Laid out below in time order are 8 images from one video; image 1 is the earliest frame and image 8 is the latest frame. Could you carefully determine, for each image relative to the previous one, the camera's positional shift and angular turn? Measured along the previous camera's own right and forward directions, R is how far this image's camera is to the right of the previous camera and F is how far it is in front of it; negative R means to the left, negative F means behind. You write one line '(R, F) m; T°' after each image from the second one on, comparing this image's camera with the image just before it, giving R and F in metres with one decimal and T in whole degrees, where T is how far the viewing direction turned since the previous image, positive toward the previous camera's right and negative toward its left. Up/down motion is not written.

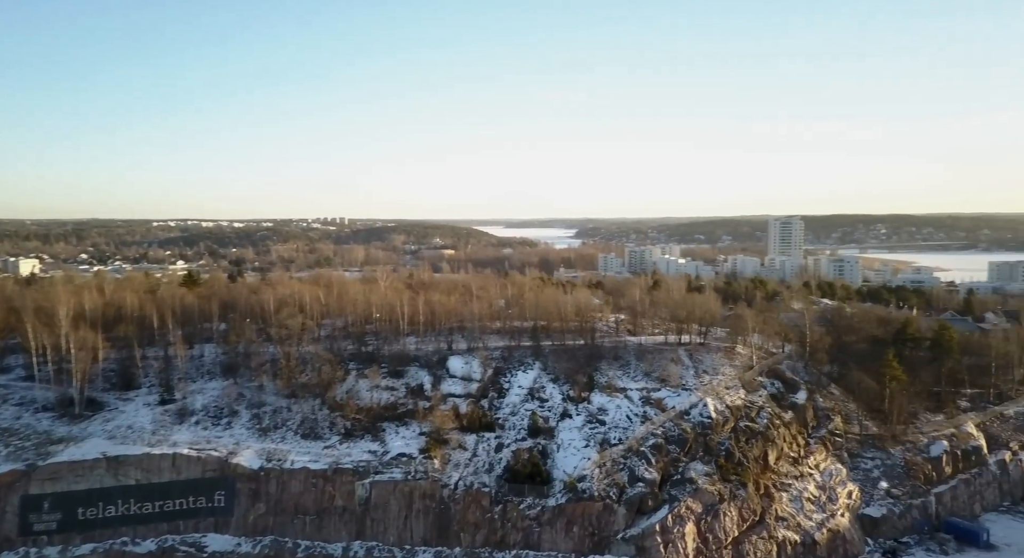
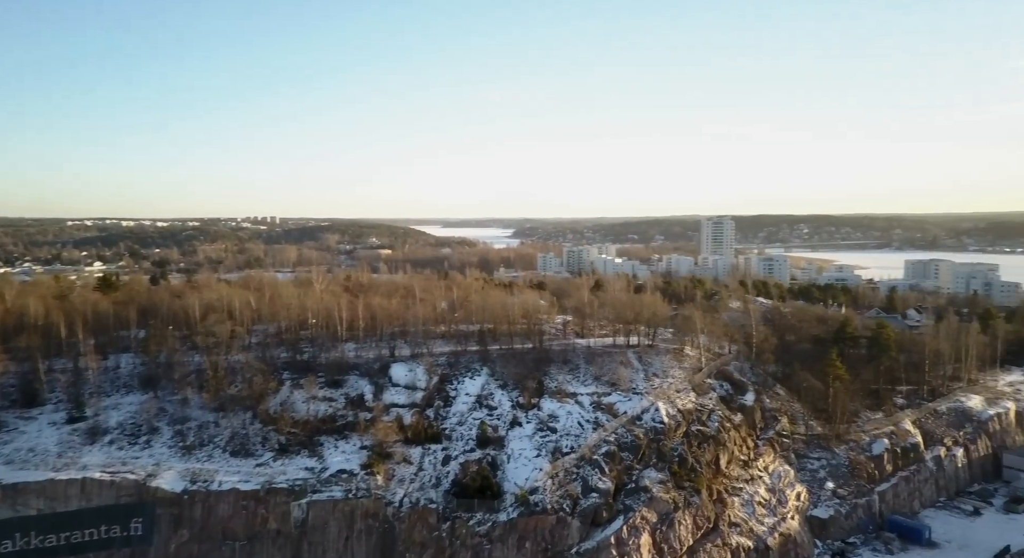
(-0.1, +0.6) m; +6°
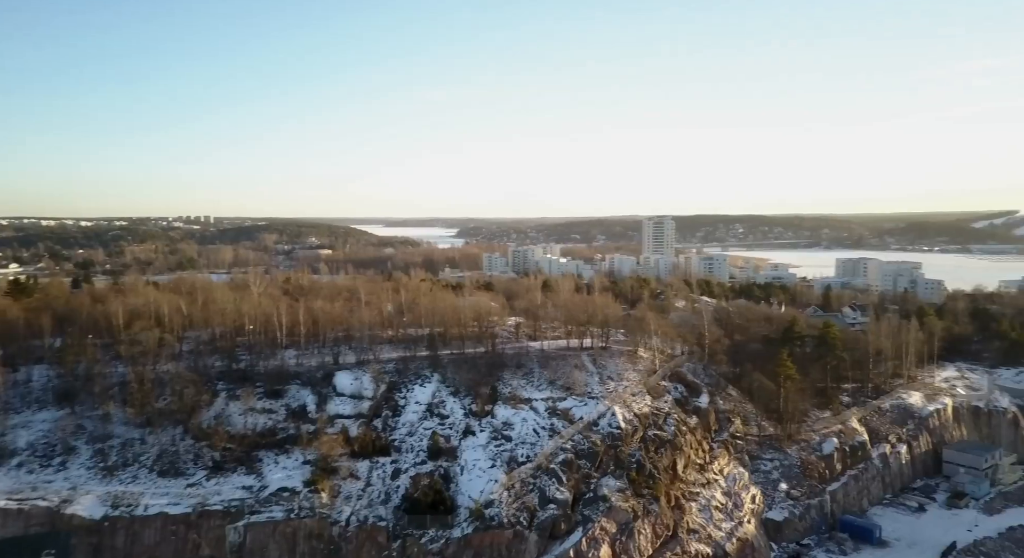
(-0.1, +0.5) m; +5°
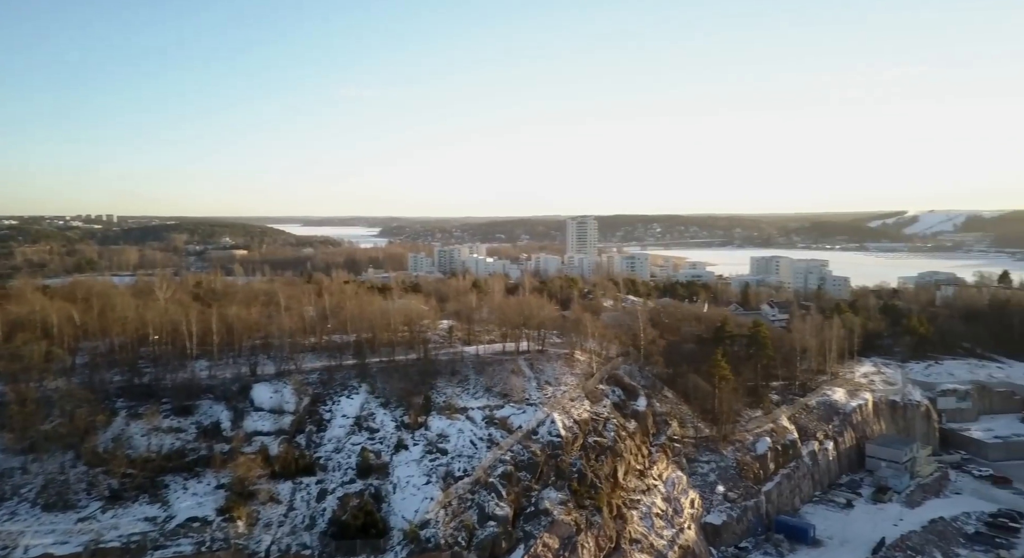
(-0.1, +0.6) m; +7°
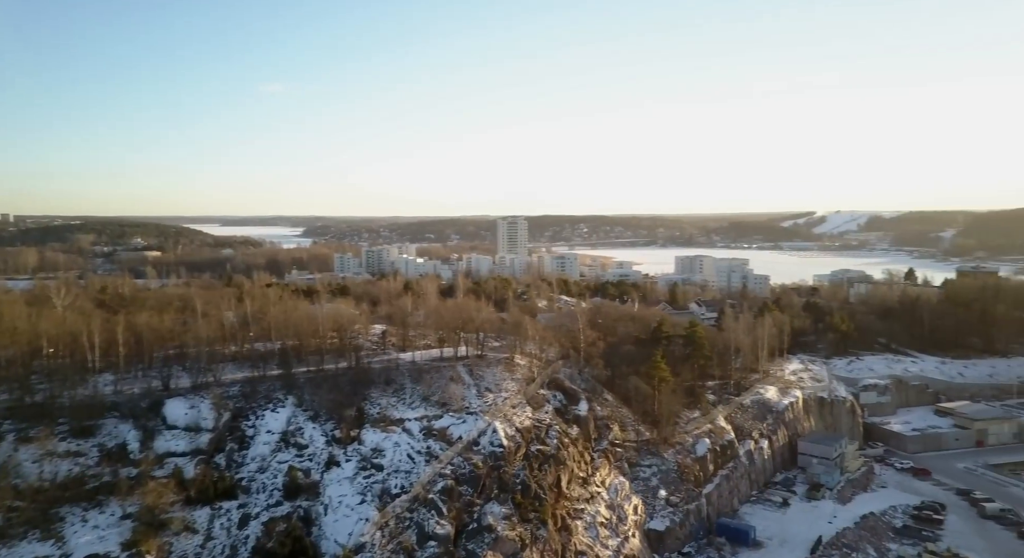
(-0.1, +0.5) m; +7°
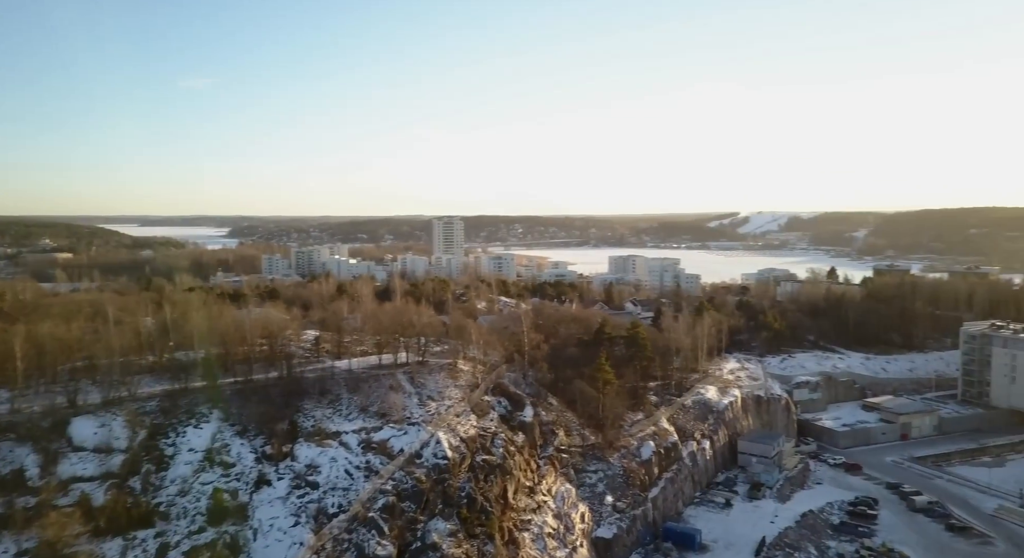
(-0.1, +0.4) m; +6°
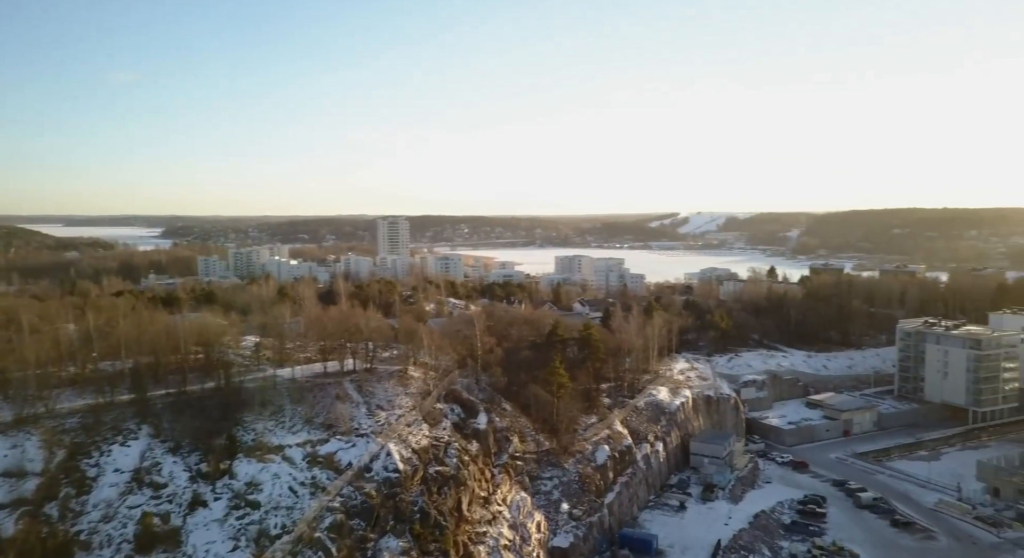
(-0.1, +0.3) m; +5°
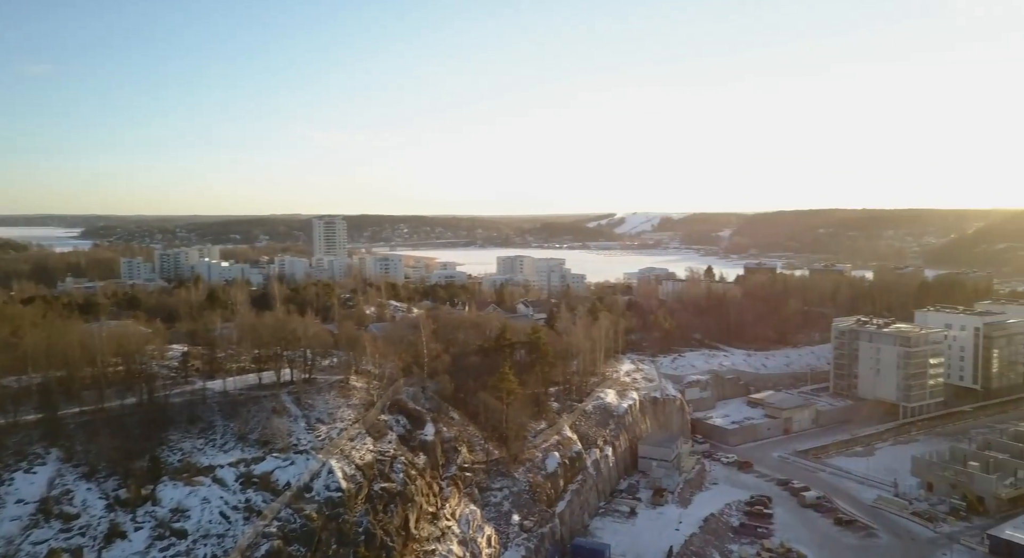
(-0.1, +0.3) m; +6°
